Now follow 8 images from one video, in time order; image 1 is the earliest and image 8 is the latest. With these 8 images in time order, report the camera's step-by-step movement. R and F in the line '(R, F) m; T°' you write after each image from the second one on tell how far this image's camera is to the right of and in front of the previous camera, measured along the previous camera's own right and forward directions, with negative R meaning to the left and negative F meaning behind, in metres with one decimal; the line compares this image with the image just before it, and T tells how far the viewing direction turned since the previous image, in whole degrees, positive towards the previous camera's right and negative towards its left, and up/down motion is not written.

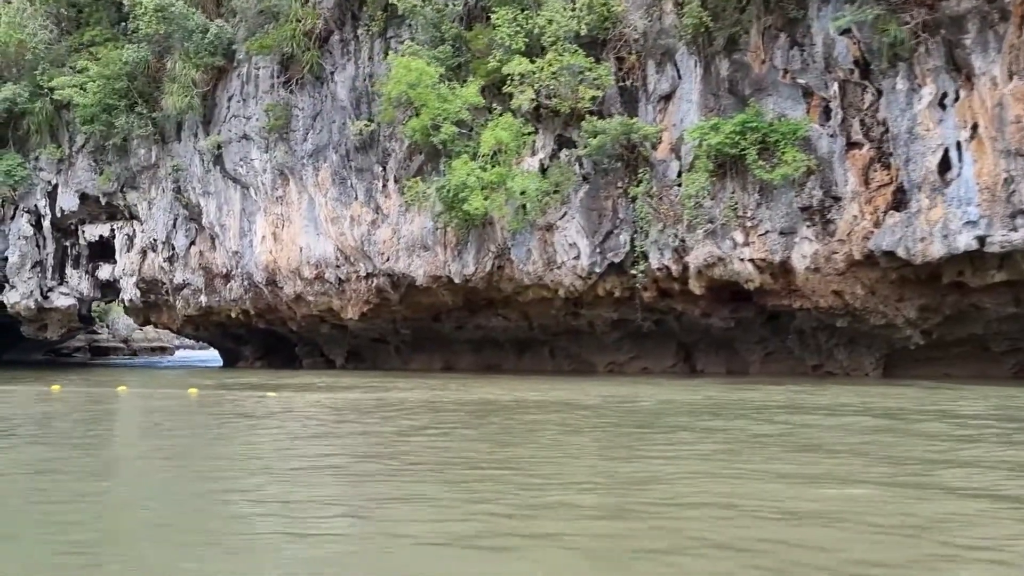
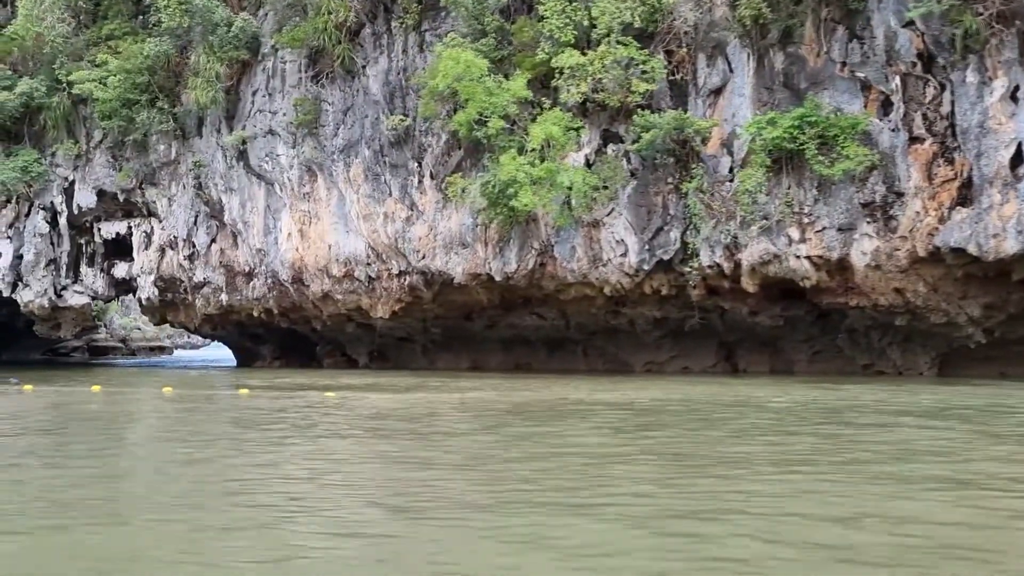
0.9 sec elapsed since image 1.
(-1.0, +0.4) m; +1°
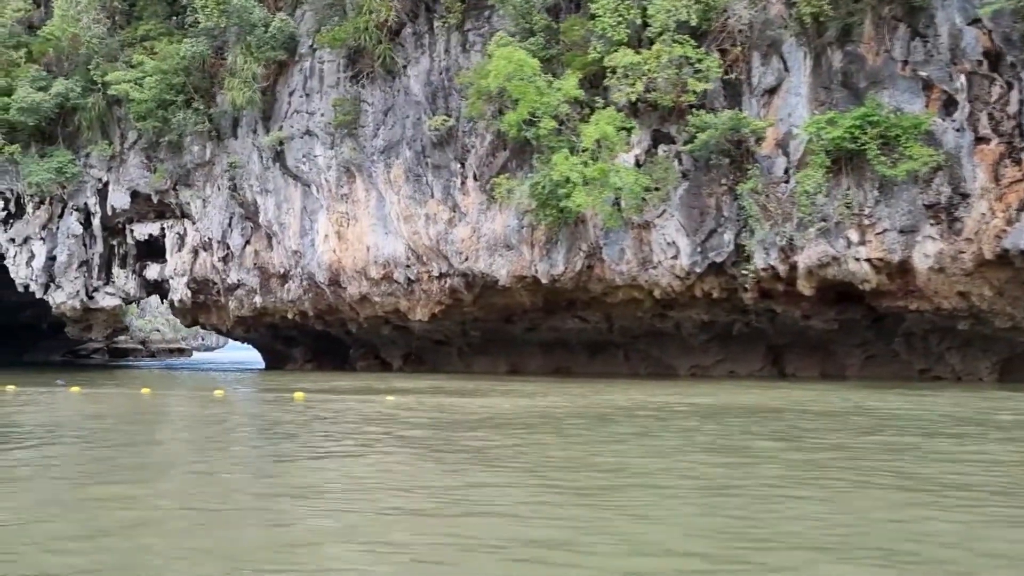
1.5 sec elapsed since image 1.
(-0.7, +0.2) m; -1°
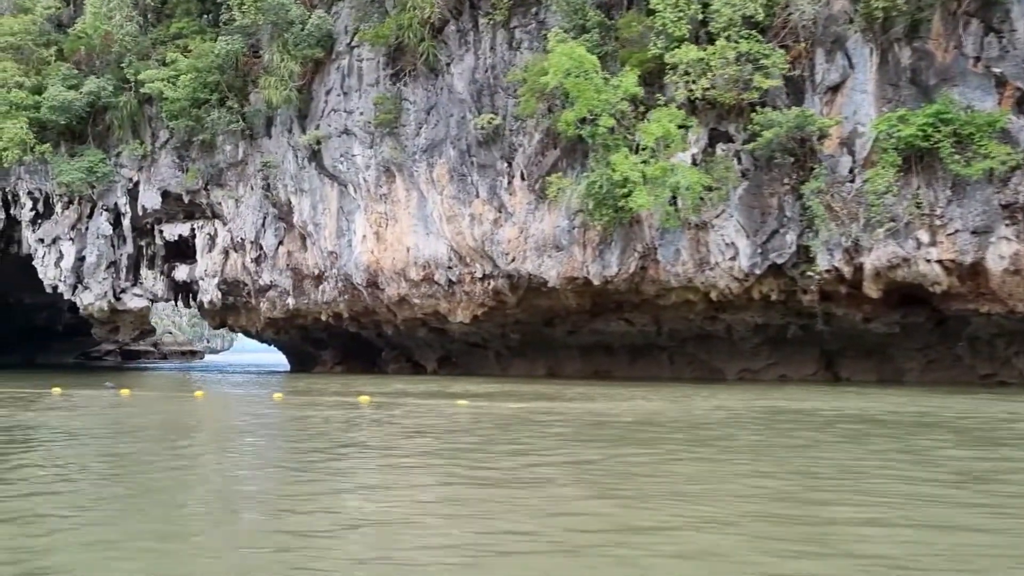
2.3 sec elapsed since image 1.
(-0.9, +0.4) m; 0°
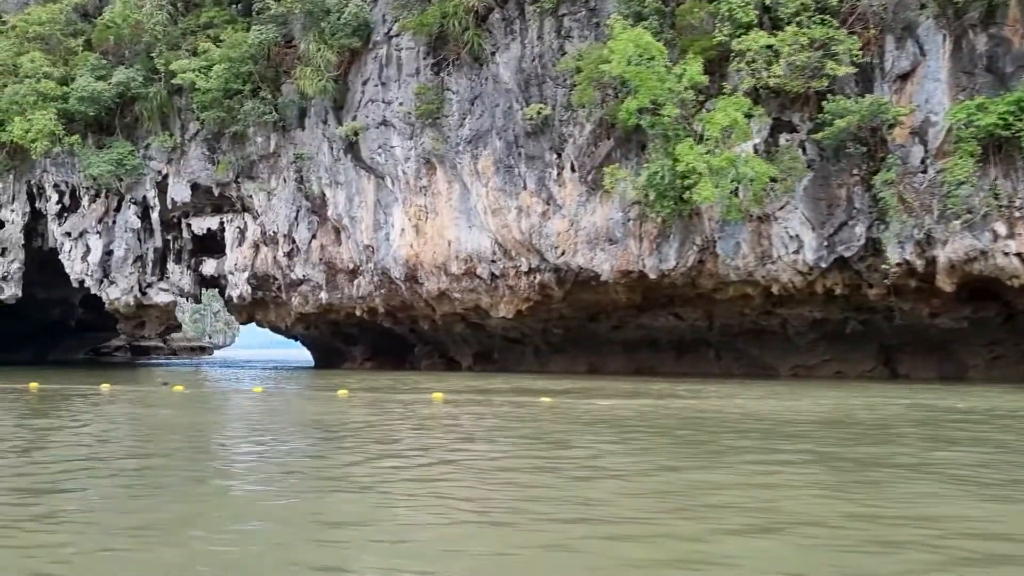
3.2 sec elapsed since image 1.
(-1.0, +0.4) m; 0°
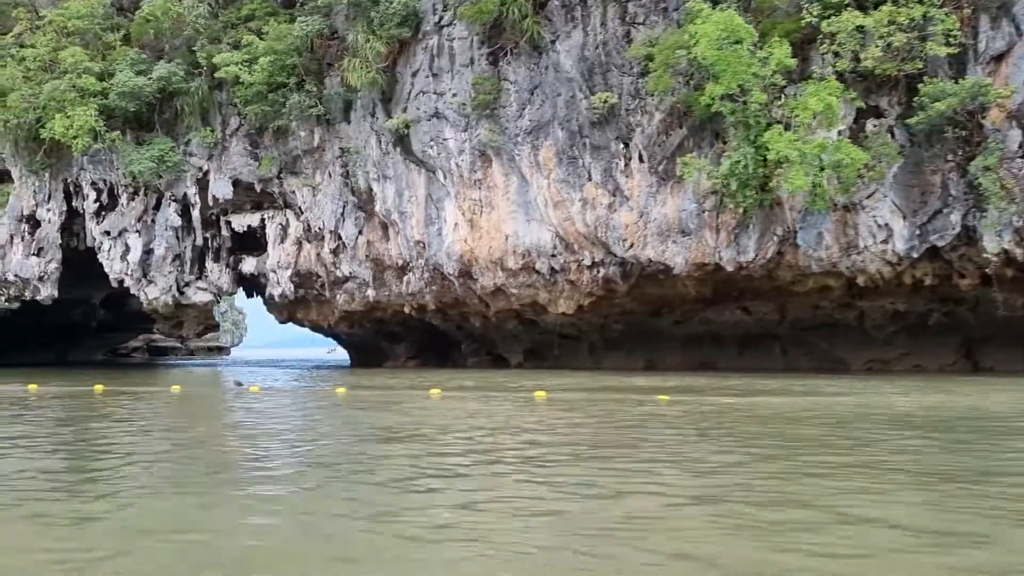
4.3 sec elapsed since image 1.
(-1.2, +0.5) m; 0°
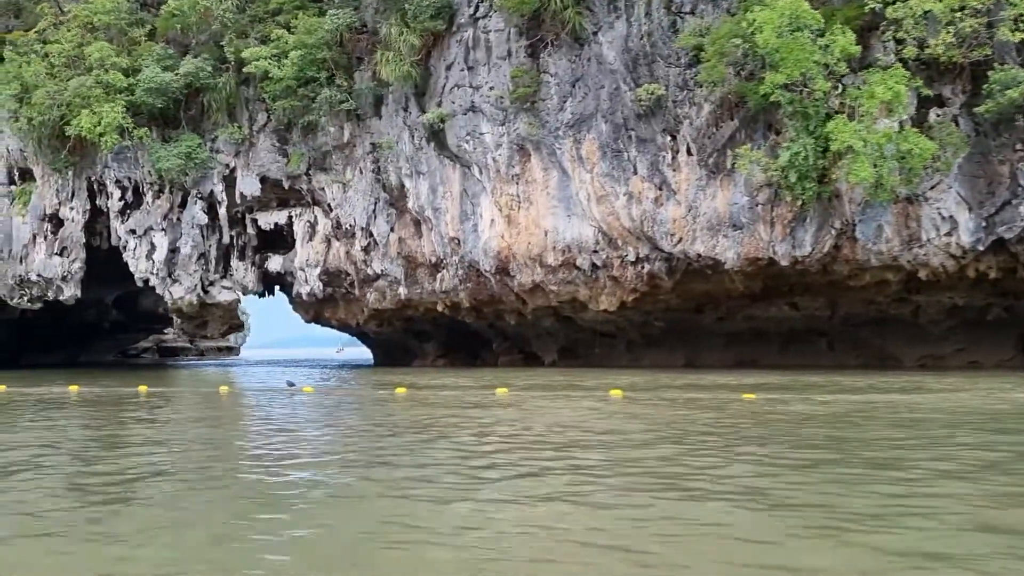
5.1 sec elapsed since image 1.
(-0.8, +0.4) m; 0°
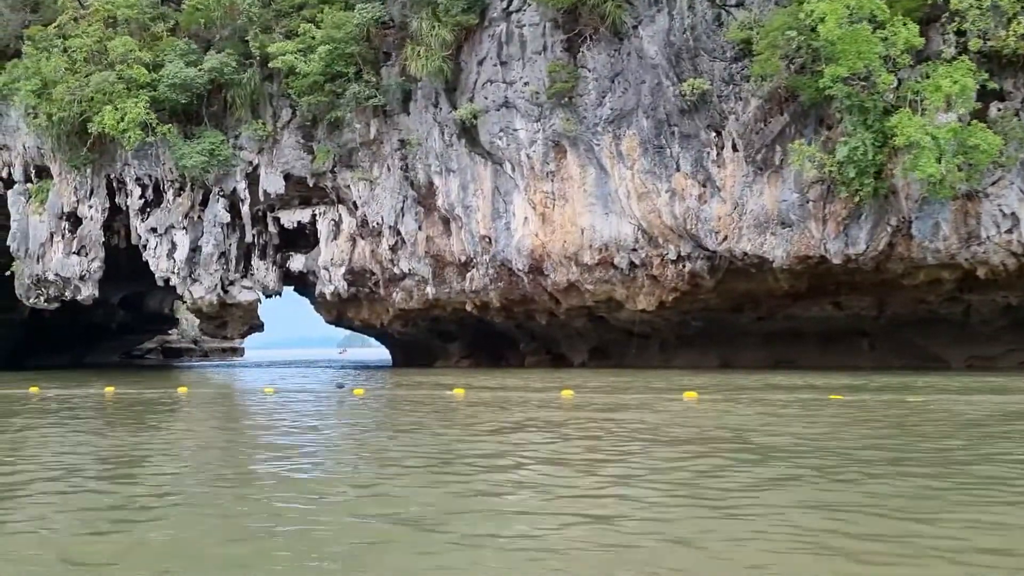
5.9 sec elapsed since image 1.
(-0.8, +0.4) m; 0°
